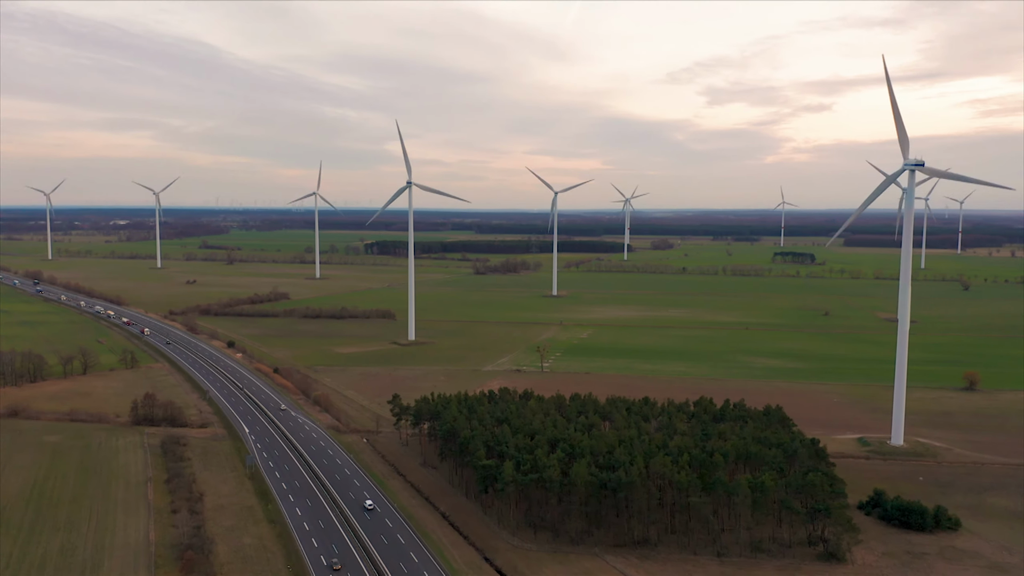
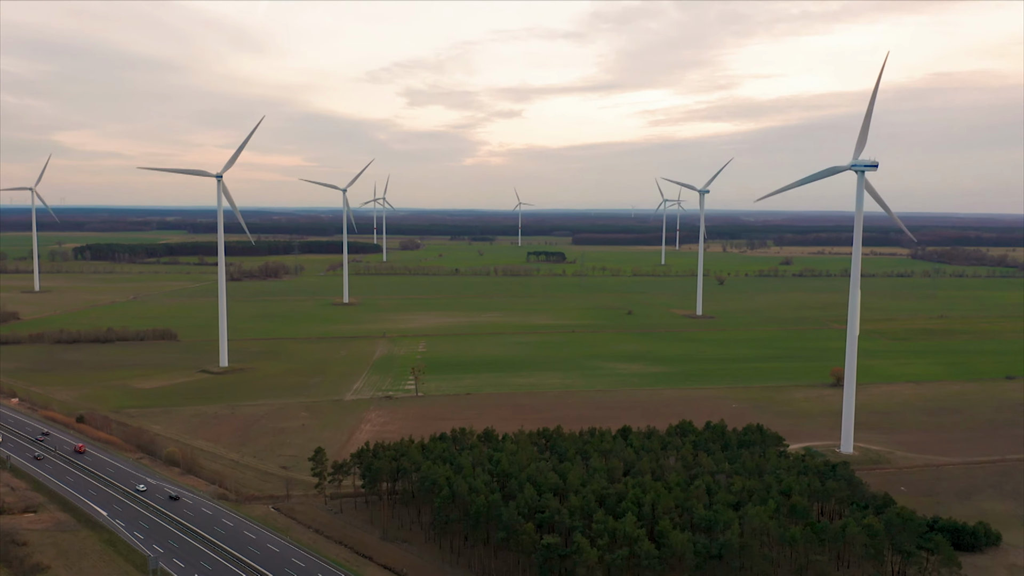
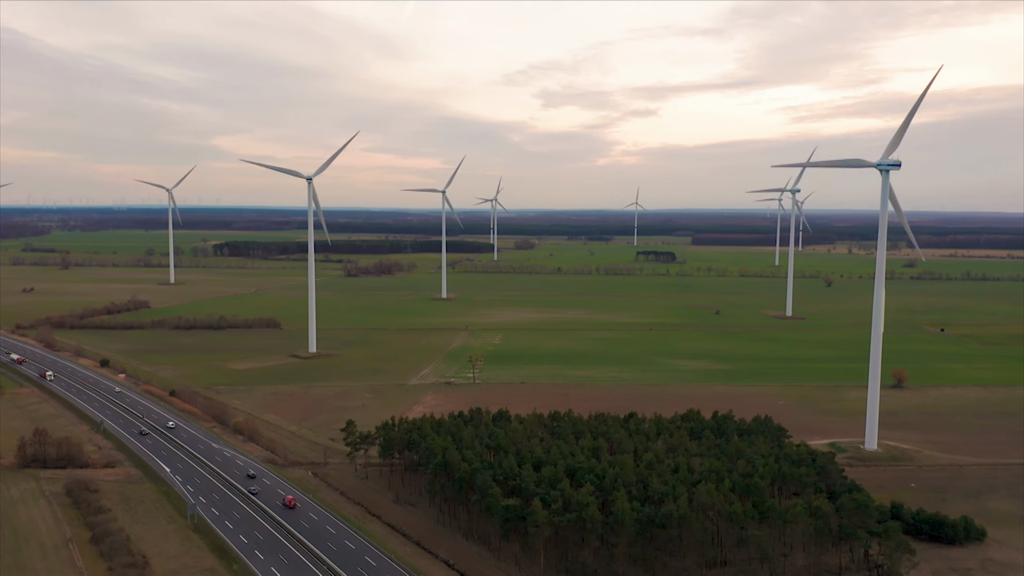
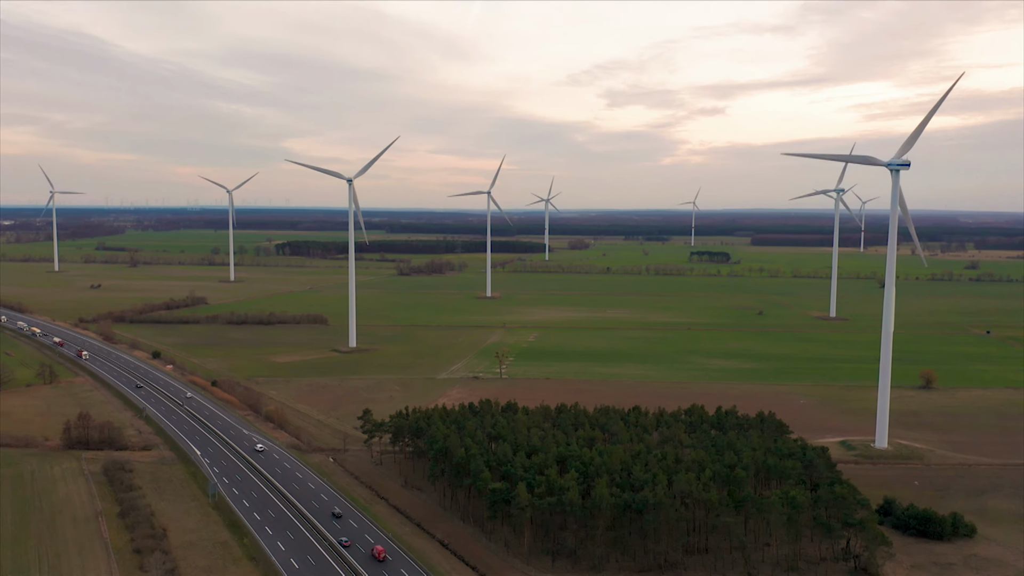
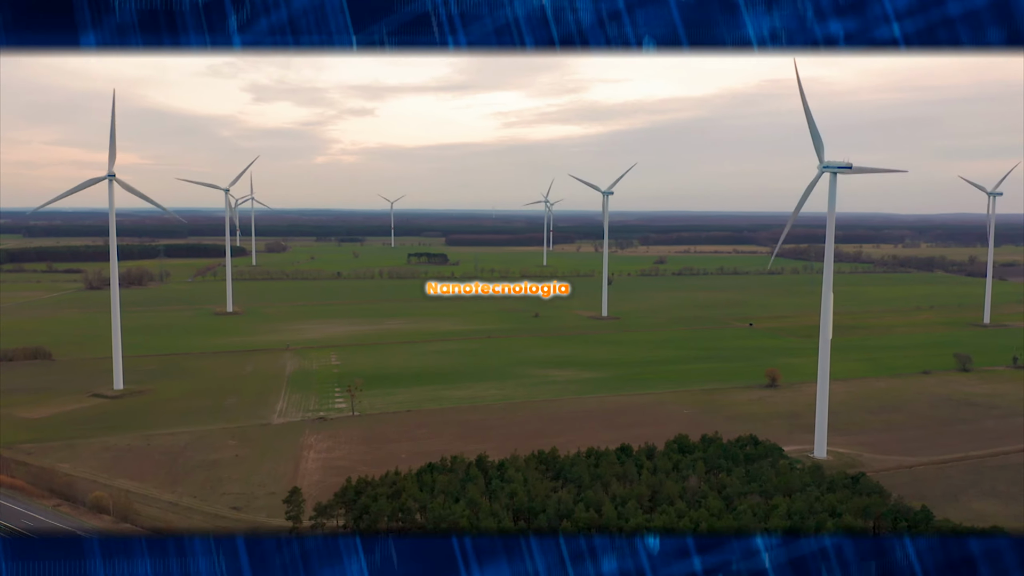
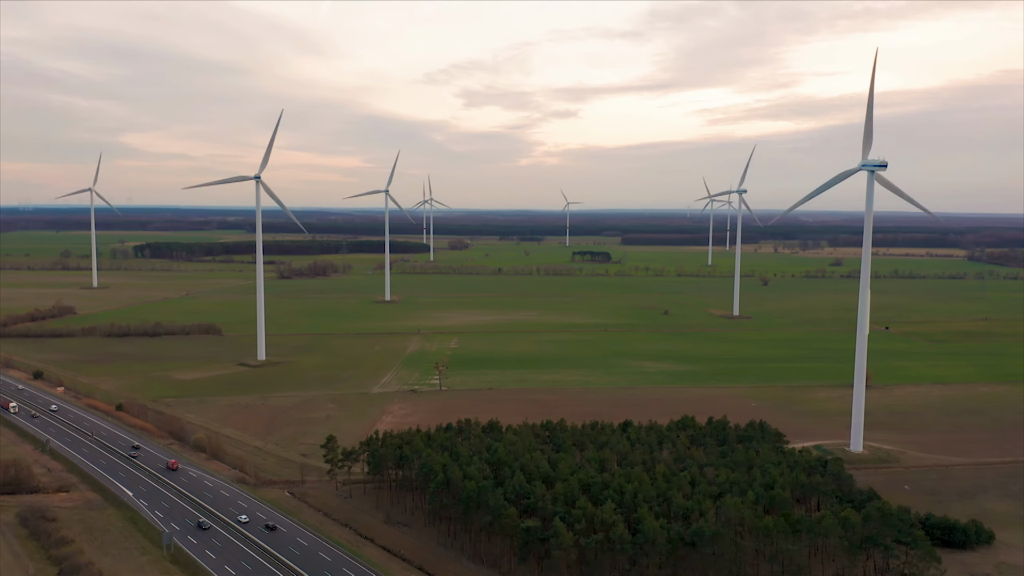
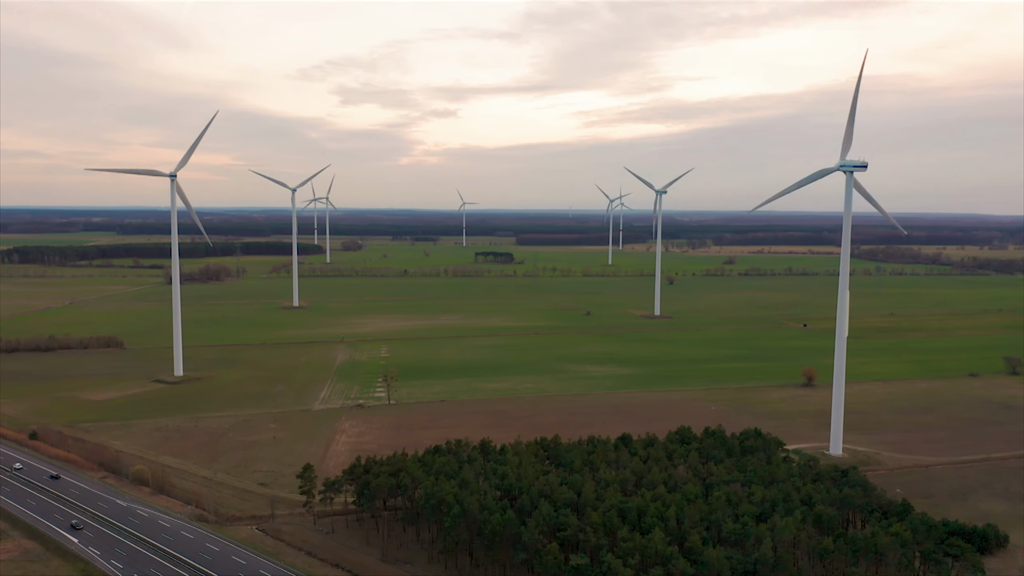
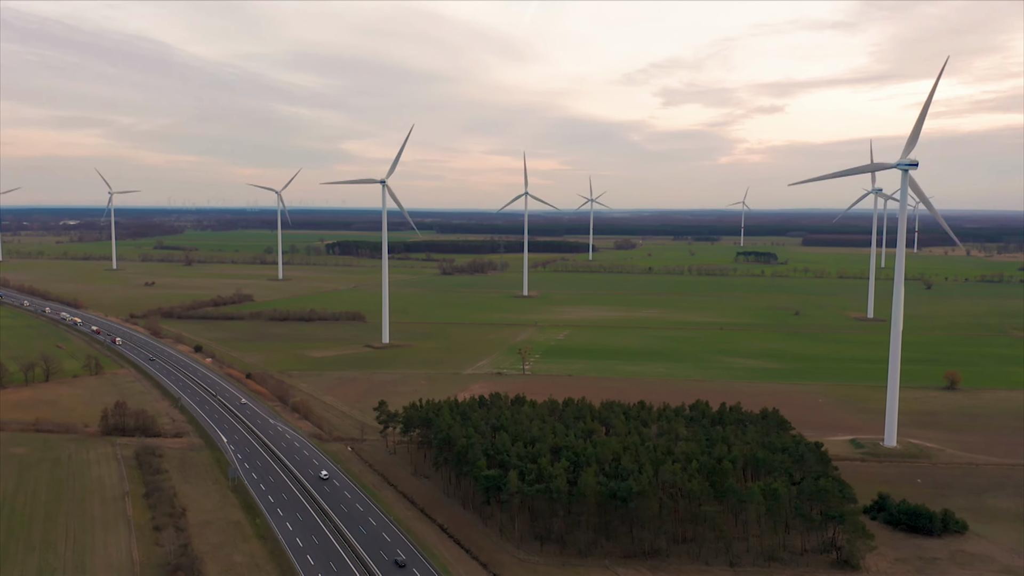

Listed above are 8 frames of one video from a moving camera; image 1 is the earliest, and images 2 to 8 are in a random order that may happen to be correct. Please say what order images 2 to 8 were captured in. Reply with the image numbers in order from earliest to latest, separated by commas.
8, 4, 3, 6, 2, 7, 5
